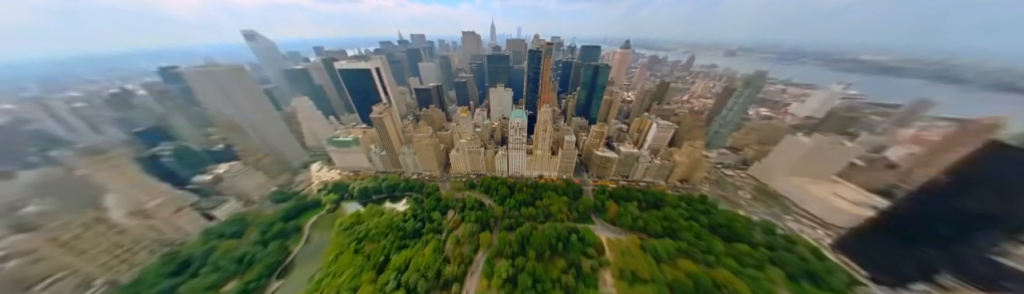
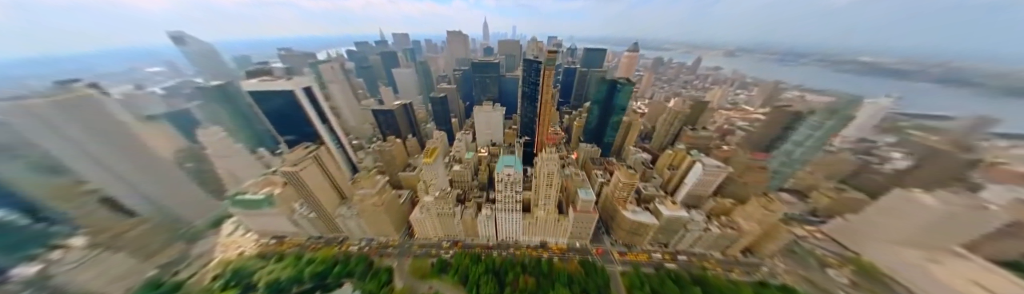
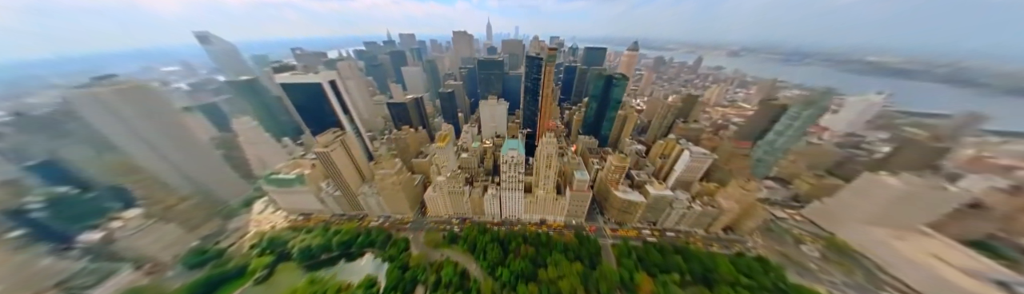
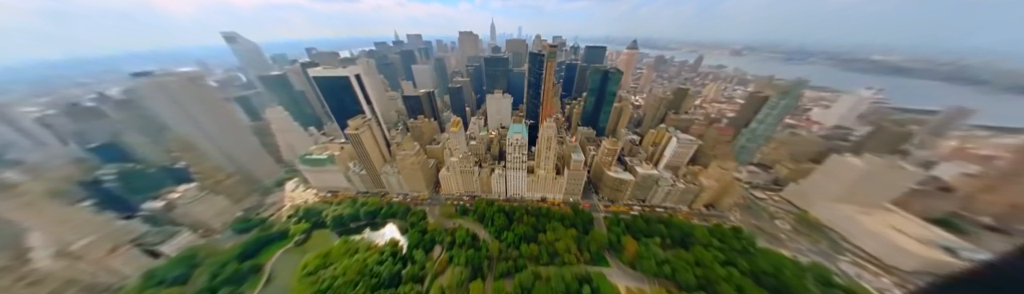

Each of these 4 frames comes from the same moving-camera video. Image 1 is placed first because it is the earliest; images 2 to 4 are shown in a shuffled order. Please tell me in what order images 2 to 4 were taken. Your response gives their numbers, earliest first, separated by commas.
4, 3, 2
